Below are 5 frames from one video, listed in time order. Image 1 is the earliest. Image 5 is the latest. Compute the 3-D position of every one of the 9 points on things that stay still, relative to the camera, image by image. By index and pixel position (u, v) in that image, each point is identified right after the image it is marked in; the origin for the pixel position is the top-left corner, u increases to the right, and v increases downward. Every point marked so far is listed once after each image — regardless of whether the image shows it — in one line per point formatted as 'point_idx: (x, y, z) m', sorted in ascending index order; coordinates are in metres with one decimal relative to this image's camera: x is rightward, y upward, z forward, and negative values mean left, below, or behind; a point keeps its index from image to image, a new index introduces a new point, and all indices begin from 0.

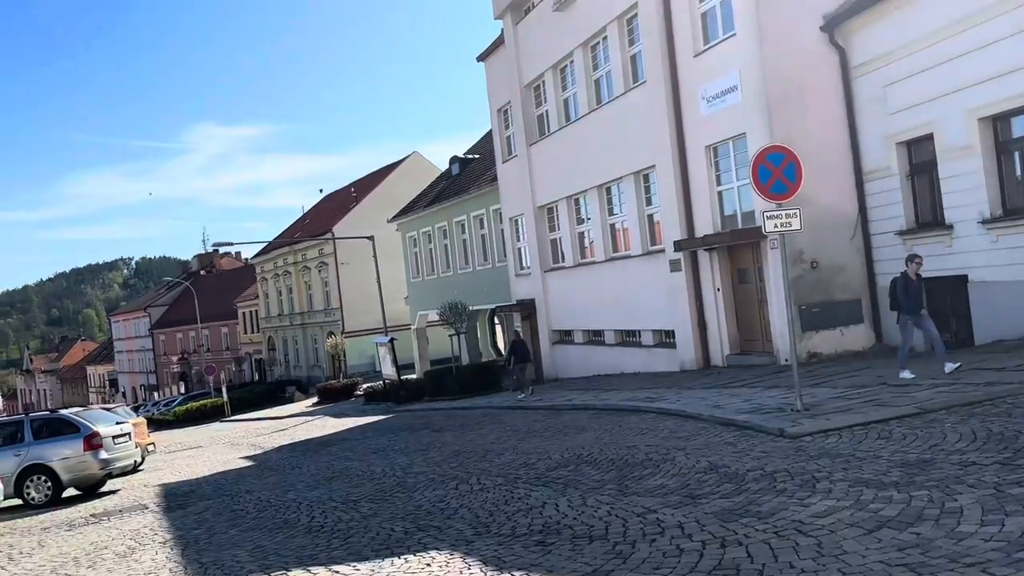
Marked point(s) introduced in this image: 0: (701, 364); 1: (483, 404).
0: (+4.2, -1.7, +18.2) m
1: (-0.7, -2.7, +19.1) m
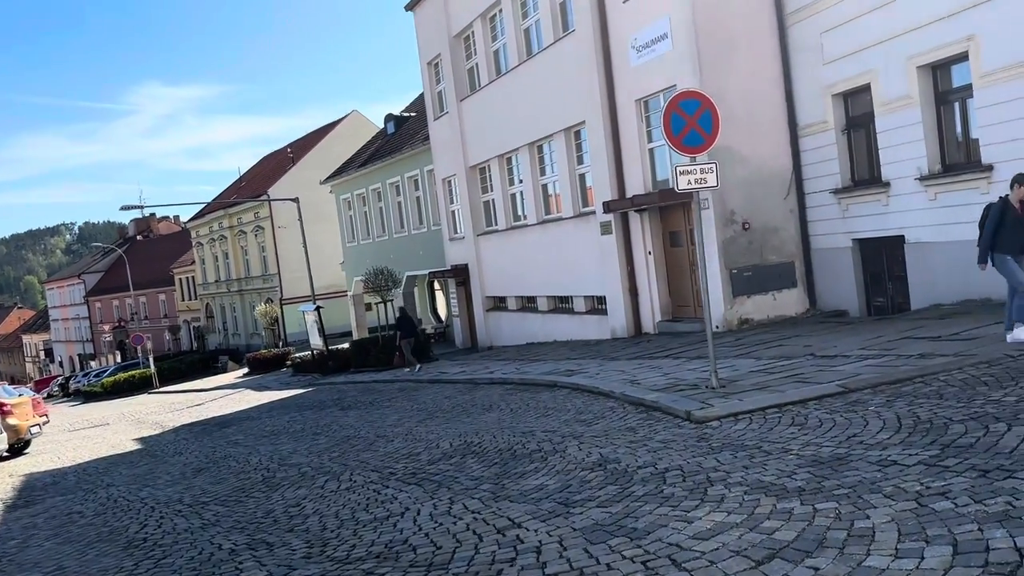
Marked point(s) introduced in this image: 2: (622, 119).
0: (+2.5, -0.9, +17.3) m
1: (-2.4, -1.9, +17.9) m
2: (+2.3, +3.5, +17.1) m
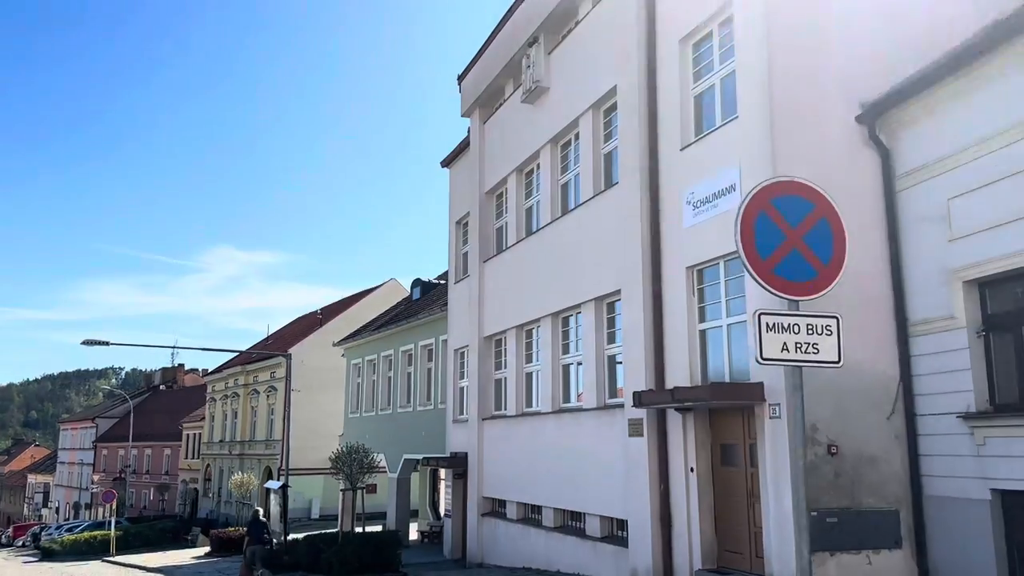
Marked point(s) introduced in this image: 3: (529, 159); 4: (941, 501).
0: (+2.2, -4.4, +12.5) m
1: (-2.7, -5.0, +13.2) m
2: (+2.5, 0.0, +13.3) m
3: (+0.4, +3.0, +18.9) m
4: (+5.5, -2.7, +10.4) m
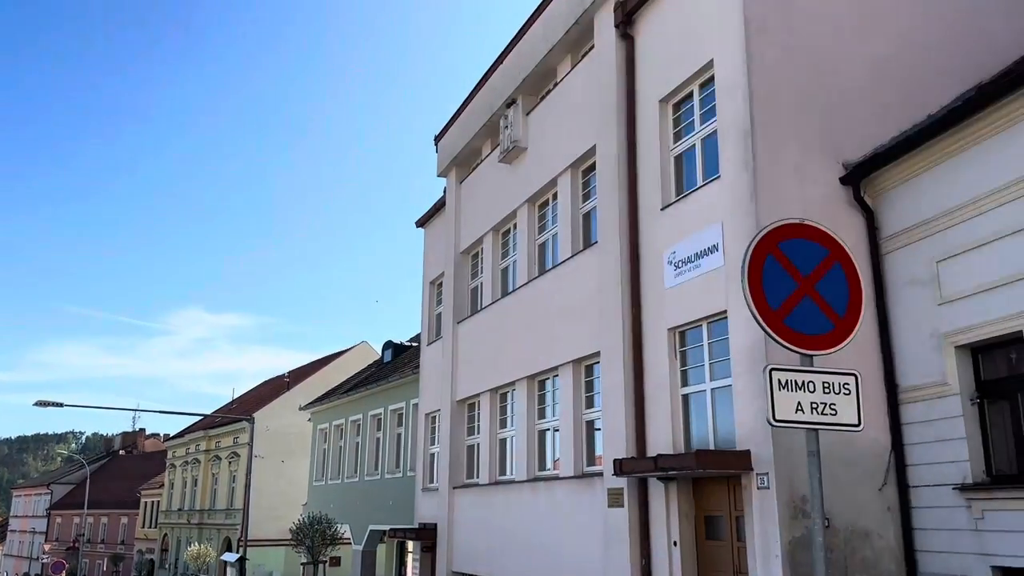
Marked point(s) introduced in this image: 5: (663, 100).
0: (+1.8, -5.3, +11.7) m
1: (-3.2, -5.9, +12.2) m
2: (+2.1, -1.0, +12.8) m
3: (-0.2, +1.6, +18.6) m
4: (+5.1, -3.5, +9.8) m
5: (+2.5, +3.1, +13.3) m
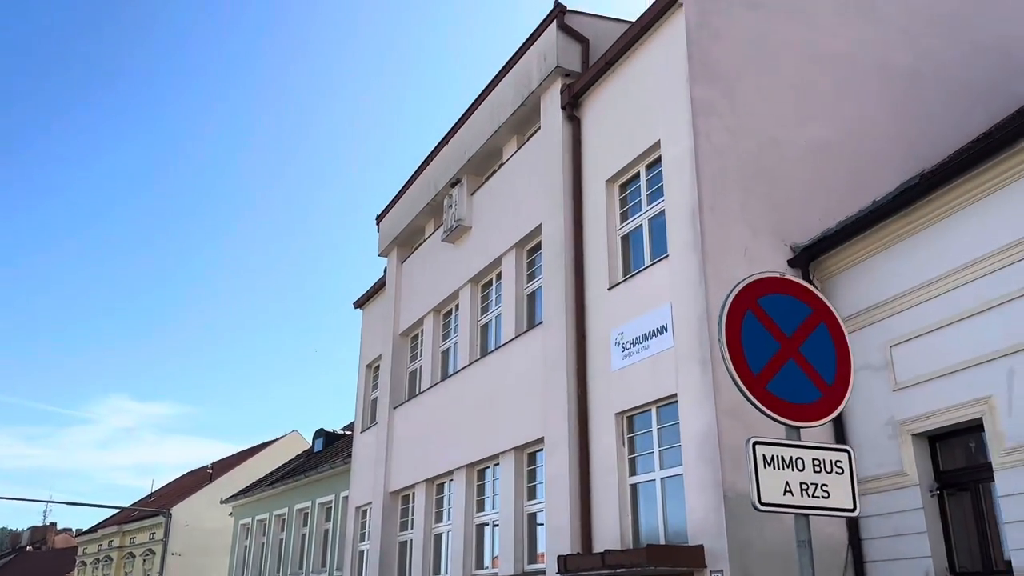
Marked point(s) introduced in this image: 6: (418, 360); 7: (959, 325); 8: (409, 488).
0: (+0.9, -6.4, +10.5) m
1: (-4.1, -6.9, +10.6) m
2: (+1.2, -2.2, +12.2) m
3: (-1.4, -0.3, +18.0) m
4: (+4.4, -4.4, +9.1) m
5: (+1.6, +1.7, +13.1) m
6: (-2.3, -1.8, +19.5) m
7: (+5.0, -0.4, +9.3) m
8: (-2.3, -4.4, +18.1) m
